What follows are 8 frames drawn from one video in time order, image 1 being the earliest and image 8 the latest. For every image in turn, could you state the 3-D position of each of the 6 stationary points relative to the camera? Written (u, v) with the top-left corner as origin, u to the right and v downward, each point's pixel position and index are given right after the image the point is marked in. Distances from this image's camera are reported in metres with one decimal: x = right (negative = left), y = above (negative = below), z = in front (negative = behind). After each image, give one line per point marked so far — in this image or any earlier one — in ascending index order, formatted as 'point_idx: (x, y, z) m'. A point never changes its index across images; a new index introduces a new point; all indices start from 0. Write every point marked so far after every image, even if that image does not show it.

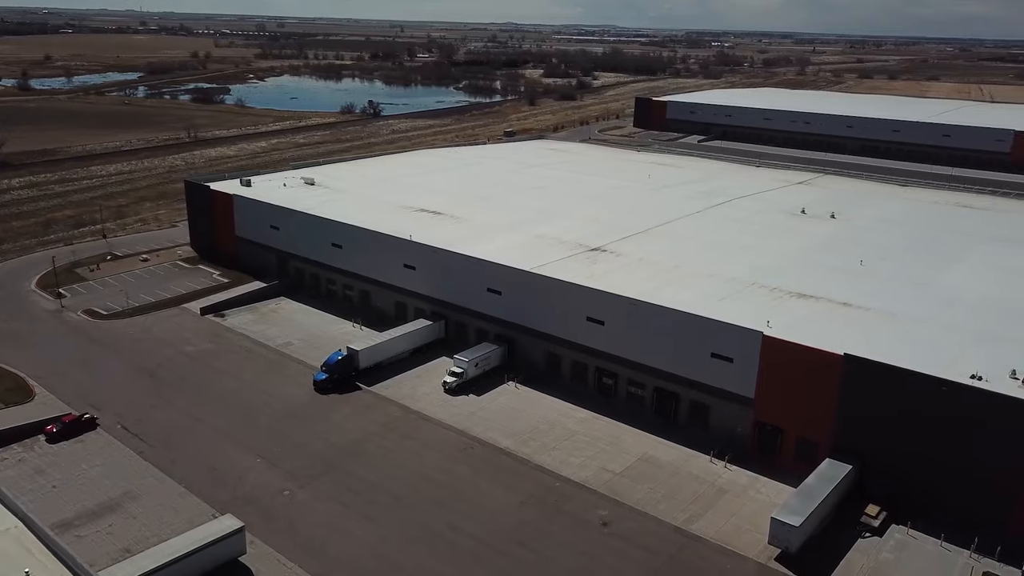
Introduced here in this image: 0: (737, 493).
0: (+5.6, -5.0, +19.9) m
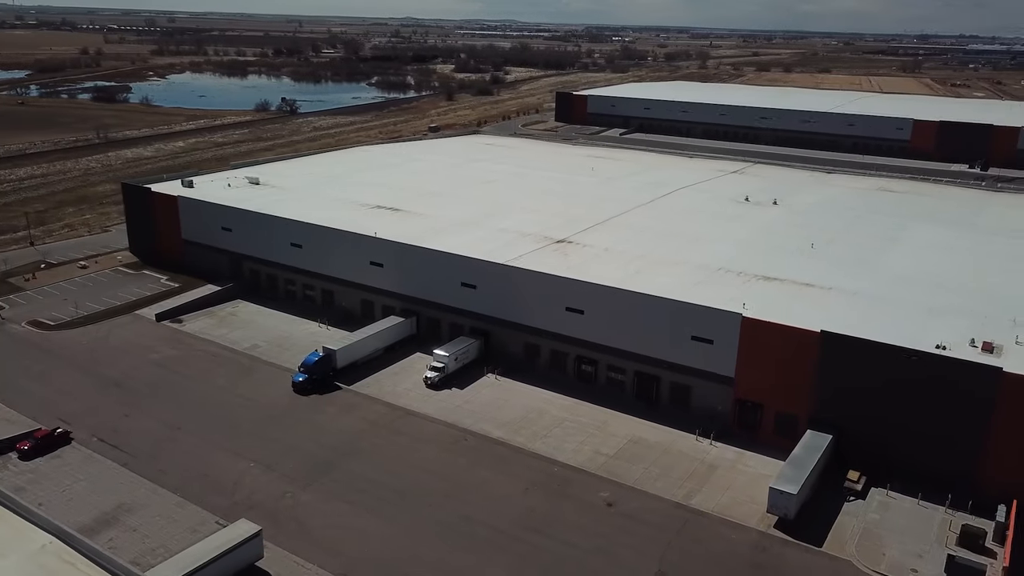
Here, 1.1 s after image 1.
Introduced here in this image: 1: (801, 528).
0: (+5.6, -4.6, +20.9) m
1: (+6.6, -5.5, +18.4) m
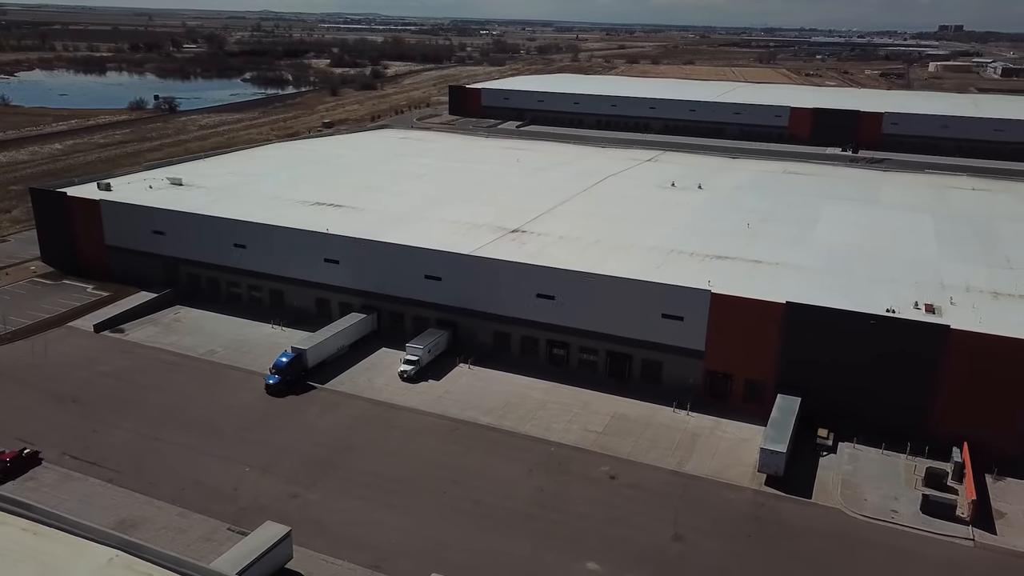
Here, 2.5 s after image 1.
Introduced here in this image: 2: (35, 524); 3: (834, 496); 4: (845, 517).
0: (+5.4, -4.0, +22.3) m
1: (+6.9, -4.8, +20.0) m
2: (-7.5, -3.7, +12.7) m
3: (+7.8, -5.0, +19.5) m
4: (+7.7, -5.3, +18.6) m
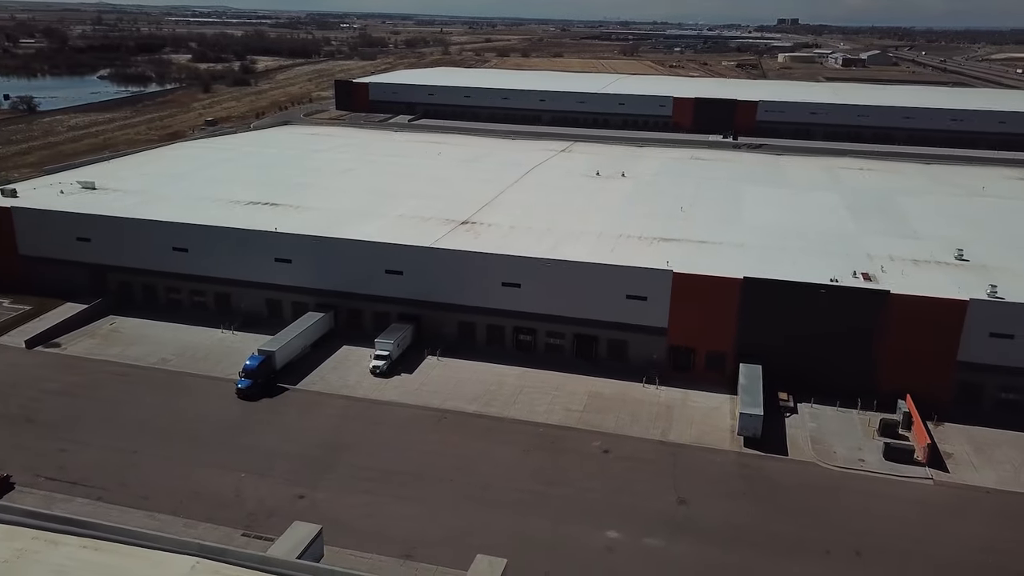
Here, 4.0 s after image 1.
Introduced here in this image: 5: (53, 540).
0: (+4.9, -3.5, +23.7) m
1: (+6.8, -4.2, +21.6) m
2: (-6.3, -3.8, +12.2) m
3: (+7.8, -4.3, +21.3) m
4: (+7.8, -4.6, +20.5) m
5: (-6.9, -3.8, +12.2) m
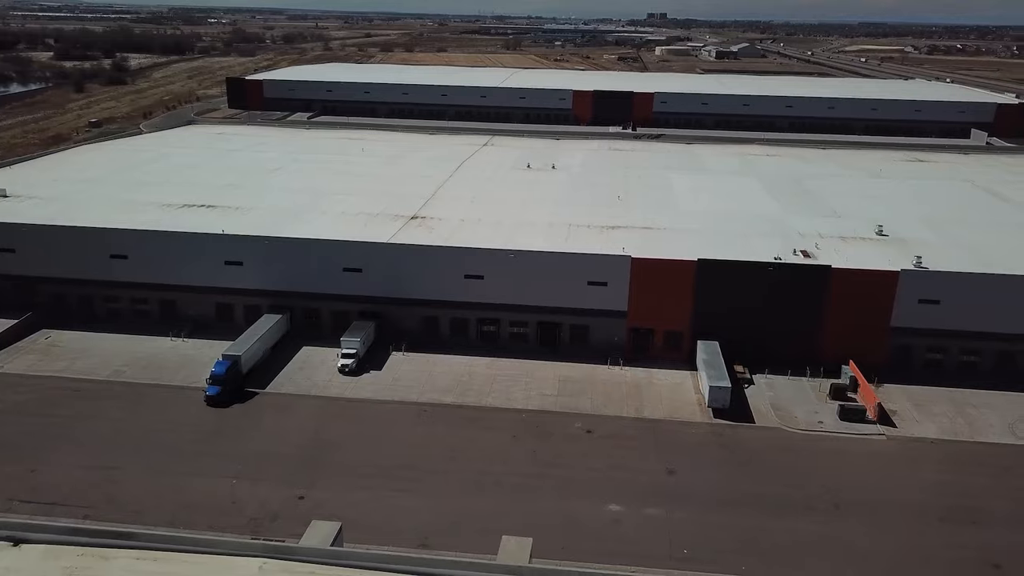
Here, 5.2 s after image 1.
0: (+4.2, -3.0, +24.8) m
1: (+6.3, -3.6, +23.1) m
2: (-5.4, -3.9, +11.9) m
3: (+7.3, -3.7, +22.9) m
4: (+7.5, -4.0, +22.1) m
5: (-6.0, -3.9, +11.9) m
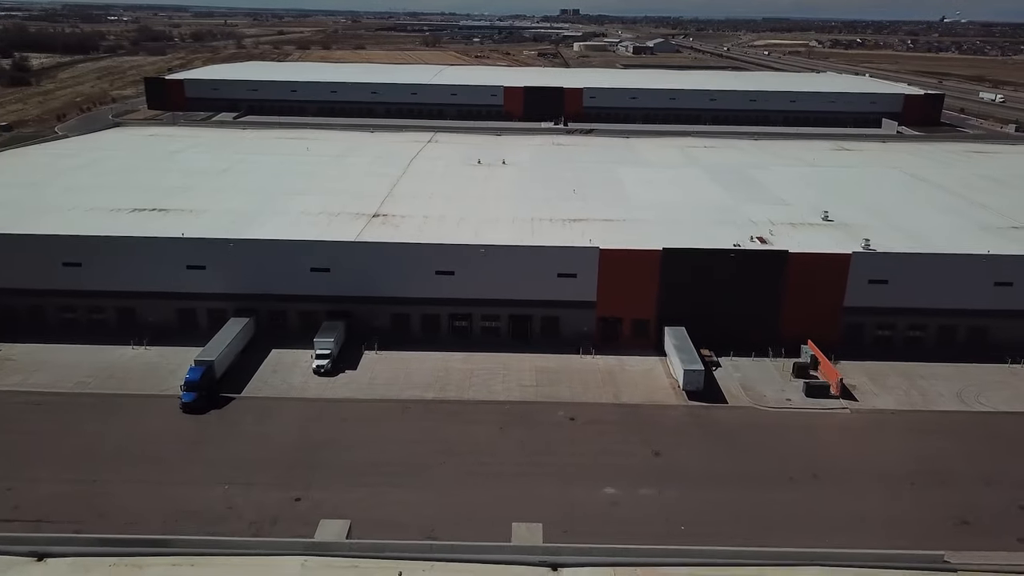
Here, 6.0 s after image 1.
0: (+3.4, -2.6, +25.6) m
1: (+5.7, -3.2, +24.0) m
2: (-4.8, -3.9, +11.8) m
3: (+6.8, -3.2, +23.9) m
4: (+7.1, -3.5, +23.1) m
5: (-5.4, -4.0, +11.7) m
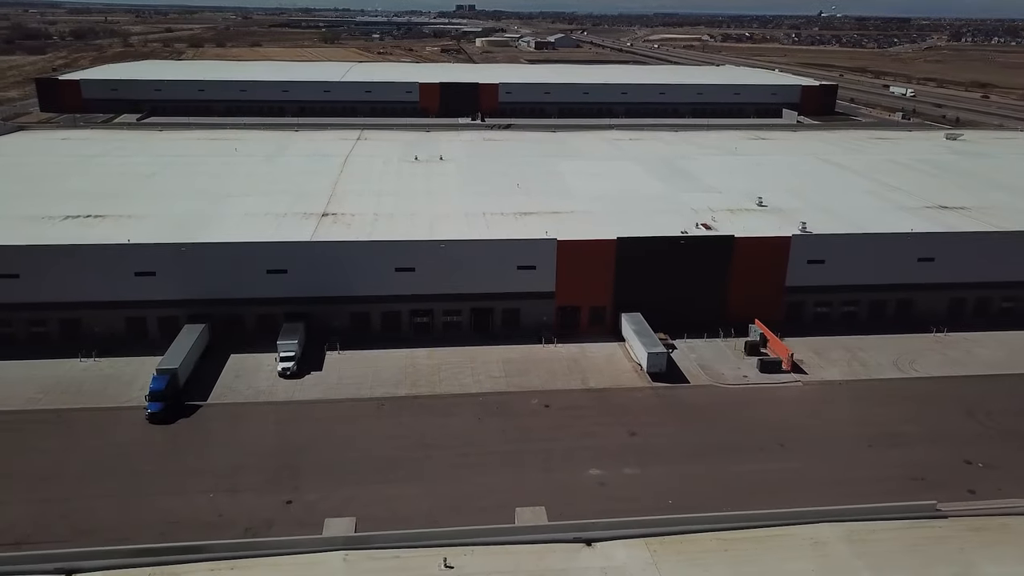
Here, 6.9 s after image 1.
0: (+2.3, -2.3, +26.3) m
1: (+4.8, -2.7, +25.0) m
2: (-4.2, -4.0, +11.7) m
3: (+5.9, -2.7, +25.1) m
4: (+6.3, -3.0, +24.3) m
5: (-4.8, -4.0, +11.5) m
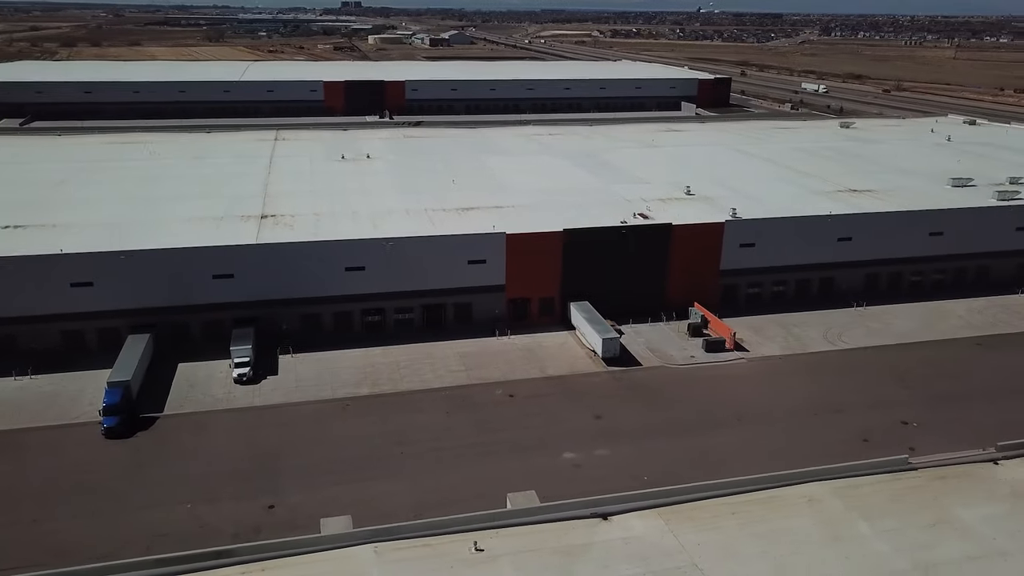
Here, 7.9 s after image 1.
0: (+0.8, -2.0, +27.0) m
1: (+3.5, -2.3, +26.0) m
2: (-3.7, -4.0, +11.7) m
3: (+4.6, -2.3, +26.2) m
4: (+5.0, -2.6, +25.5) m
5: (-4.3, -4.1, +11.4) m
